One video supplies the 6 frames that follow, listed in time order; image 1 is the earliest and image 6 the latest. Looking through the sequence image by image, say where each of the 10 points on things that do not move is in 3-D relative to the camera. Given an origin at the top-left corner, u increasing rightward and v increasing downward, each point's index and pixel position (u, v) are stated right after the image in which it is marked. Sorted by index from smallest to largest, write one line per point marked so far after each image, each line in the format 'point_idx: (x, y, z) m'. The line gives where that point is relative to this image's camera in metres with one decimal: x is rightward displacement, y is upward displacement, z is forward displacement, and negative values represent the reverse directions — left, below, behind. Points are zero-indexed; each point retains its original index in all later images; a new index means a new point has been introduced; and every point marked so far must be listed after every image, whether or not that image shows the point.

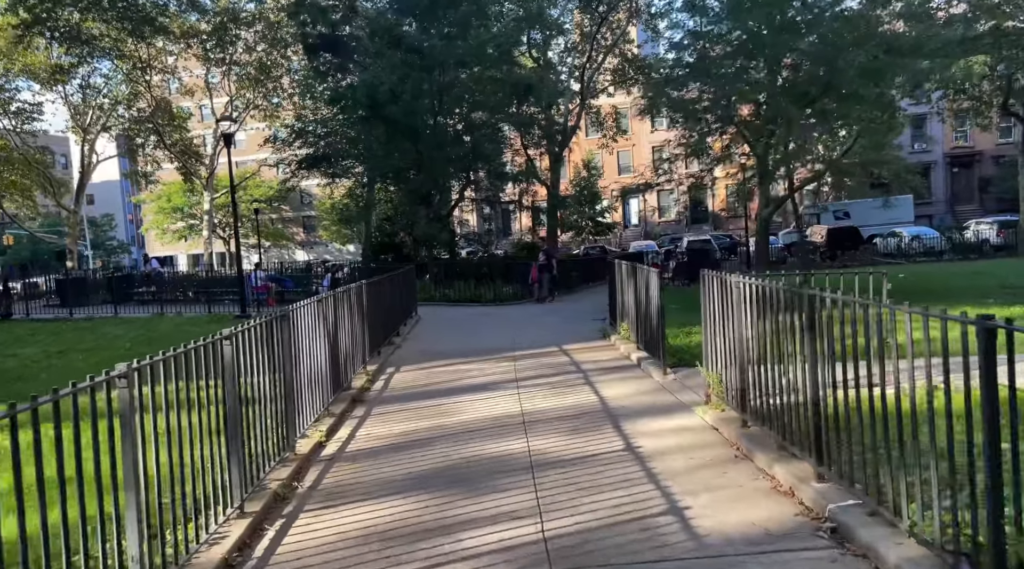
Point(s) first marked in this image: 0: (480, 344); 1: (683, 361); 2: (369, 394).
0: (-0.5, -0.9, +12.4) m
1: (+1.9, -0.9, +8.8) m
2: (-1.5, -1.2, +8.7) m
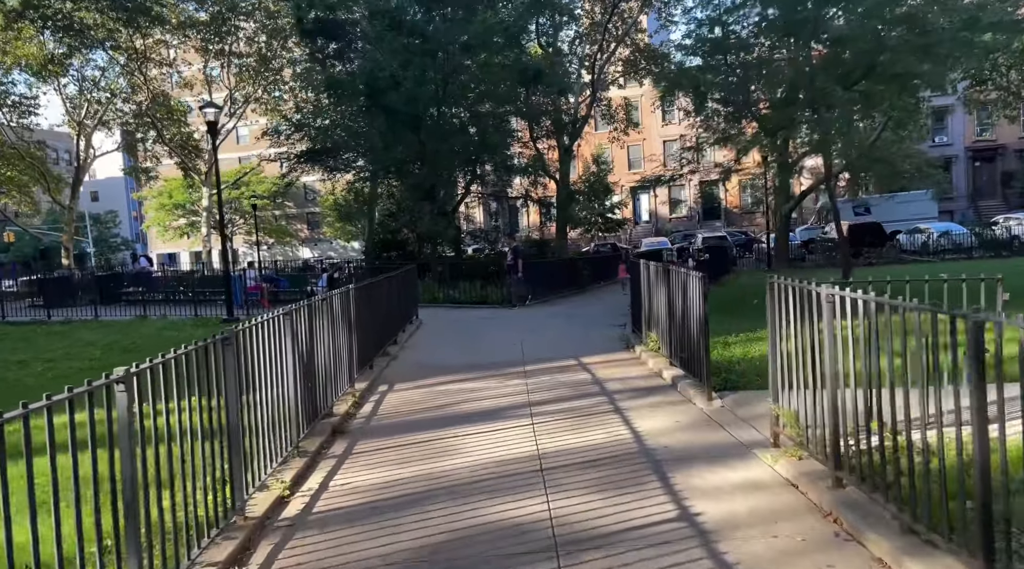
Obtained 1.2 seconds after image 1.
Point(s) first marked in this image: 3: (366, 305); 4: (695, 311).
0: (-0.3, -1.0, +11.0) m
1: (+2.0, -0.9, +7.3) m
2: (-1.4, -1.2, +7.3) m
3: (-1.8, -0.2, +10.1) m
4: (+1.7, -0.3, +7.4) m
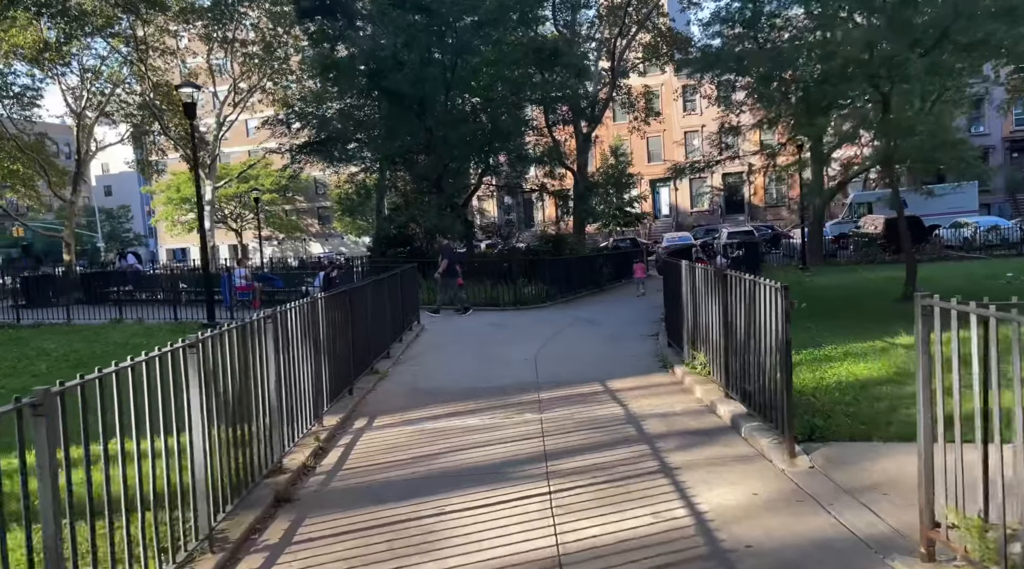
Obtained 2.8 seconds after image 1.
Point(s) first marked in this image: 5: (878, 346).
0: (-0.2, -1.0, +9.1) m
1: (+2.1, -1.0, +5.4) m
2: (-1.4, -1.3, +5.4) m
3: (-1.7, -0.2, +8.2) m
4: (+1.8, -0.3, +5.5) m
5: (+4.0, -0.7, +8.7) m
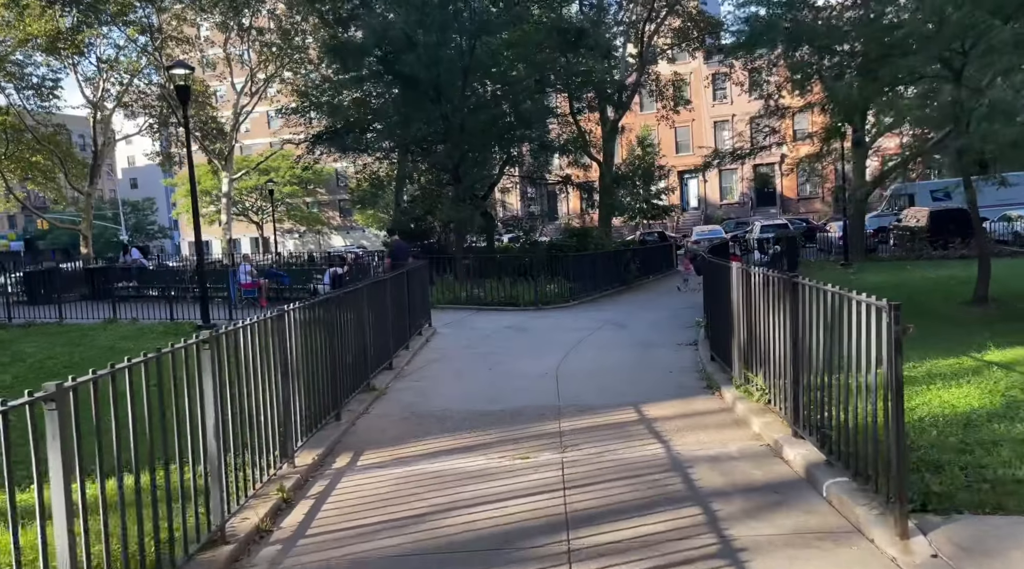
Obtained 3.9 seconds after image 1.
0: (0.0, -1.1, +7.8) m
1: (+2.1, -1.1, +4.1) m
2: (-1.3, -1.4, +4.2) m
3: (-1.6, -0.3, +7.0) m
4: (+1.8, -0.4, +4.1) m
5: (+4.1, -0.7, +7.3) m
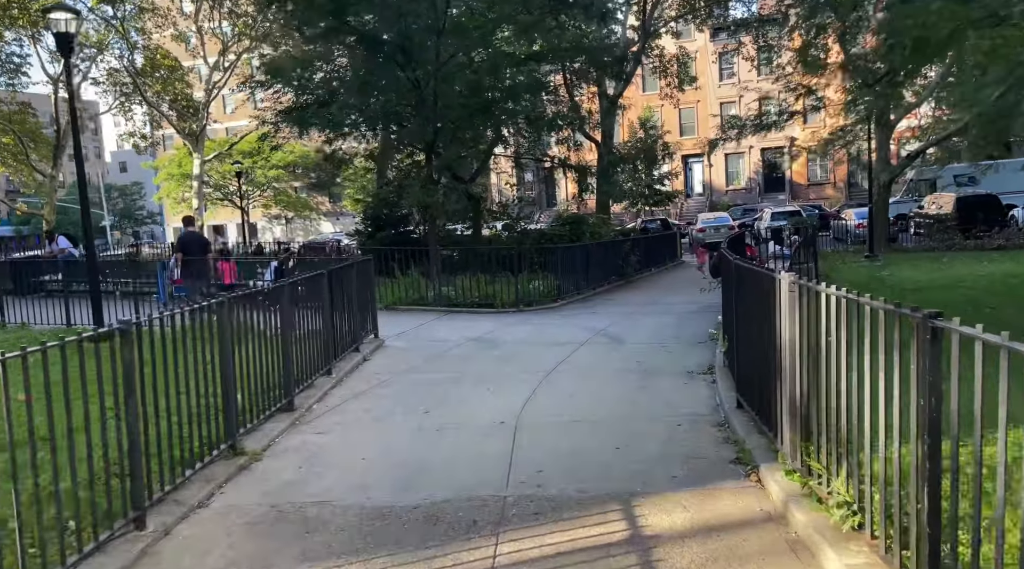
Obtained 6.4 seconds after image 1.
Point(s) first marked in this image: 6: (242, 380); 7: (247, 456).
0: (-0.5, -1.2, +5.2) m
1: (+1.7, -1.3, +1.4) m
2: (-1.8, -1.6, +1.5) m
3: (-2.0, -0.4, +4.3) m
4: (+1.4, -0.6, +1.5) m
5: (+3.7, -0.9, +4.7) m
6: (-2.0, -0.7, +6.0) m
7: (-1.8, -1.2, +5.6) m
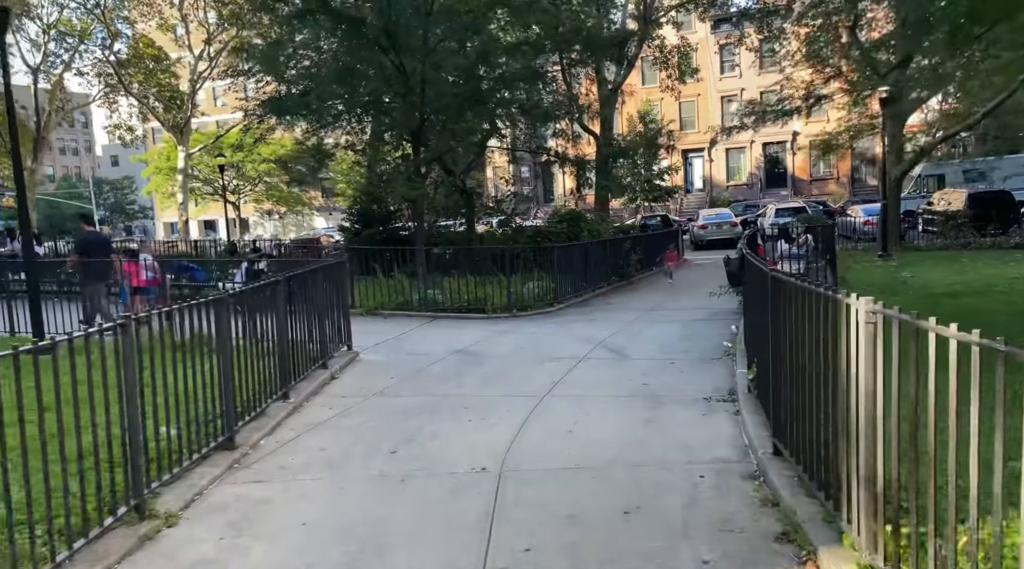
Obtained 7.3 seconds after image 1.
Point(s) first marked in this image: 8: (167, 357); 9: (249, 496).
0: (-0.6, -1.3, +4.0) m
1: (+1.6, -1.4, +0.3) m
2: (-1.9, -1.7, +0.4) m
3: (-2.1, -0.5, +3.1) m
4: (+1.3, -0.7, +0.3) m
5: (+3.6, -1.0, +3.5) m
6: (-2.1, -0.8, +4.8) m
7: (-2.0, -1.3, +4.4) m
8: (-2.1, -0.5, +5.1) m
9: (-1.6, -1.3, +4.8) m
